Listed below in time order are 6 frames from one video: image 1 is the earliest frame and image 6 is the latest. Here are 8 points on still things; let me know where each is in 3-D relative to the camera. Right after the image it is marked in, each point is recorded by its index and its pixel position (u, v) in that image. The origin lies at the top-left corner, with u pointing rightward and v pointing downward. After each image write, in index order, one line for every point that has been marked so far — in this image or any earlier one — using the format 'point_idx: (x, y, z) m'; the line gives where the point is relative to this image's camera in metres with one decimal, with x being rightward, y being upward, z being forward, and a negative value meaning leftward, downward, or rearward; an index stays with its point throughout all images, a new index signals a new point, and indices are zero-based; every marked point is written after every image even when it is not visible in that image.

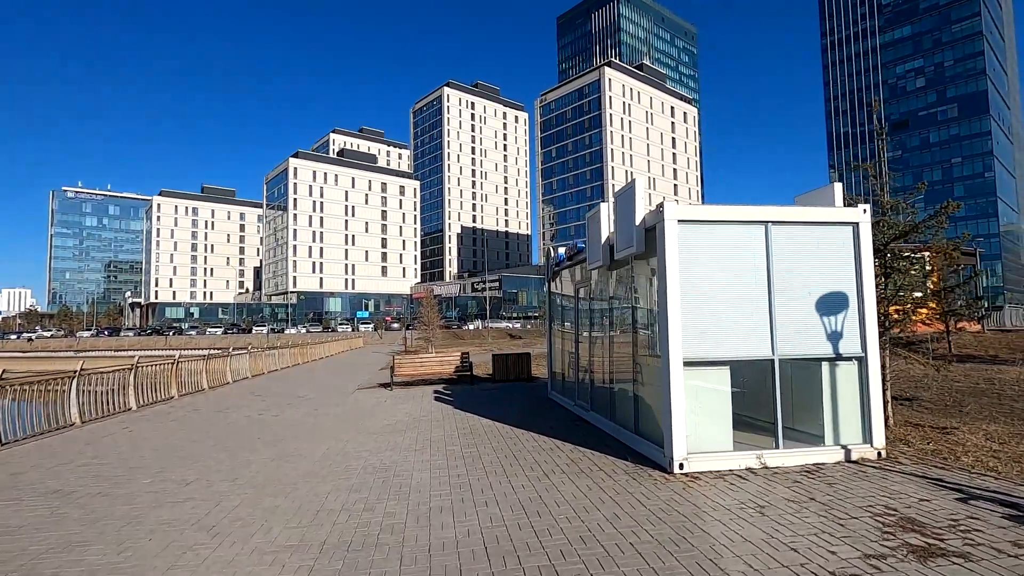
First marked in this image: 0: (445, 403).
0: (-1.5, -2.6, +13.6) m
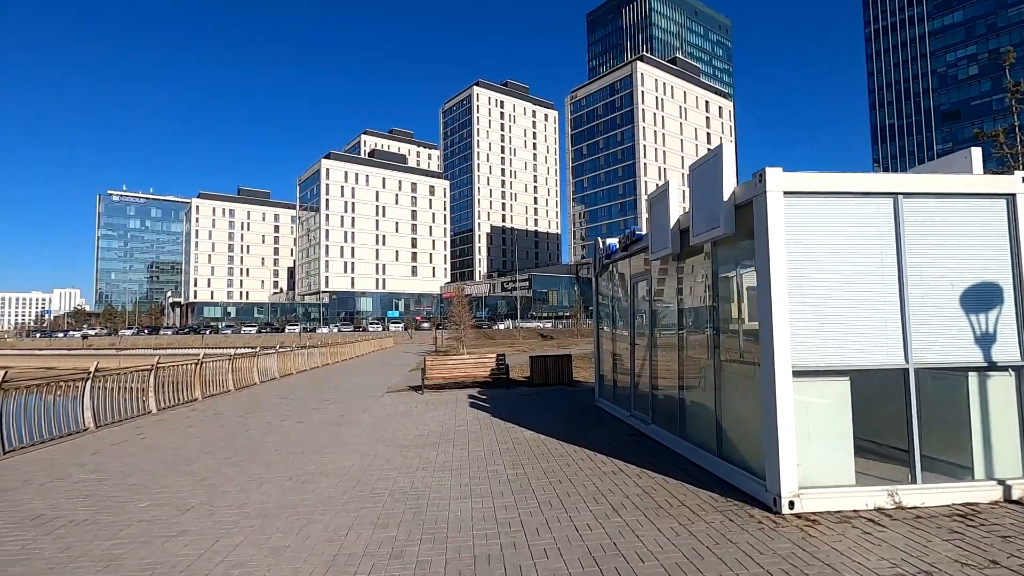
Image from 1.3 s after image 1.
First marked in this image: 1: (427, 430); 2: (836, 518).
0: (-0.6, -2.5, +12.4) m
1: (-1.4, -2.4, +10.1) m
2: (+2.6, -1.8, +4.8) m
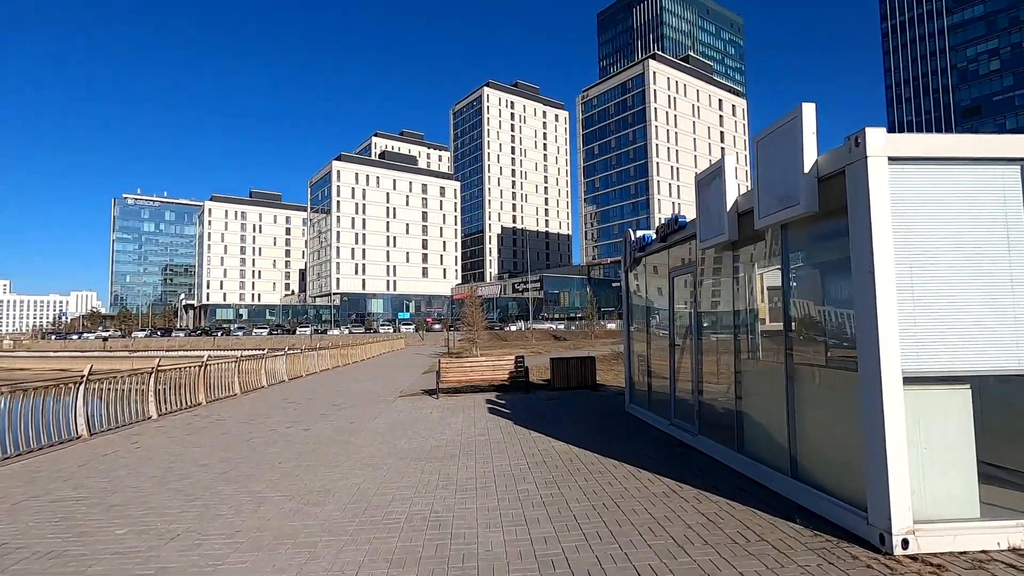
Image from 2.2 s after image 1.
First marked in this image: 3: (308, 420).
0: (-0.2, -2.4, +11.5) m
1: (-1.0, -2.3, +9.2) m
2: (+2.9, -1.7, +3.8) m
3: (-4.0, -2.6, +11.9) m
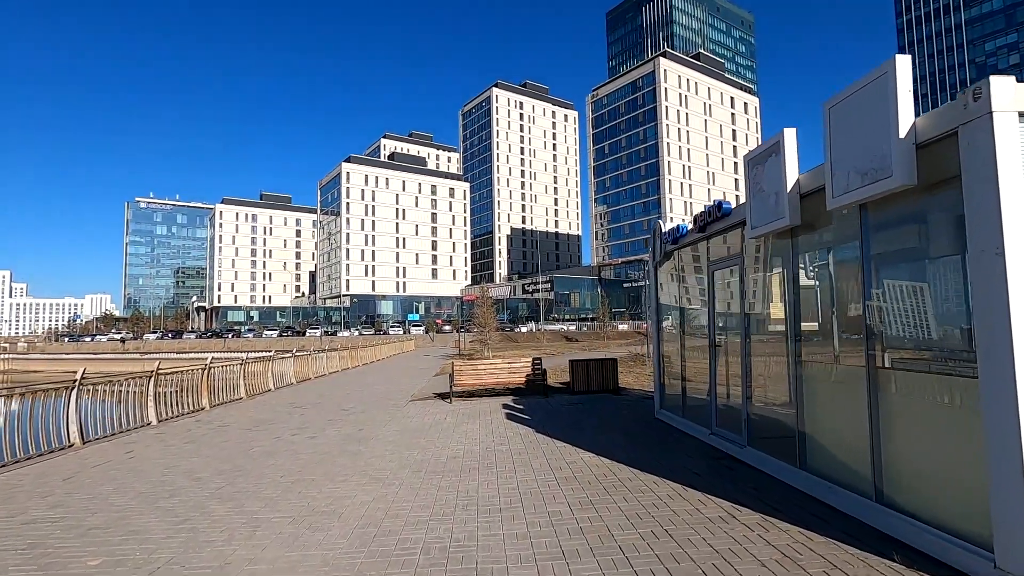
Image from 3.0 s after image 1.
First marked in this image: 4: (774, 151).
0: (+0.2, -2.4, +10.7) m
1: (-0.7, -2.3, +8.4) m
2: (+3.1, -1.7, +3.0) m
3: (-3.7, -2.6, +11.2) m
4: (+2.6, +1.3, +6.0) m
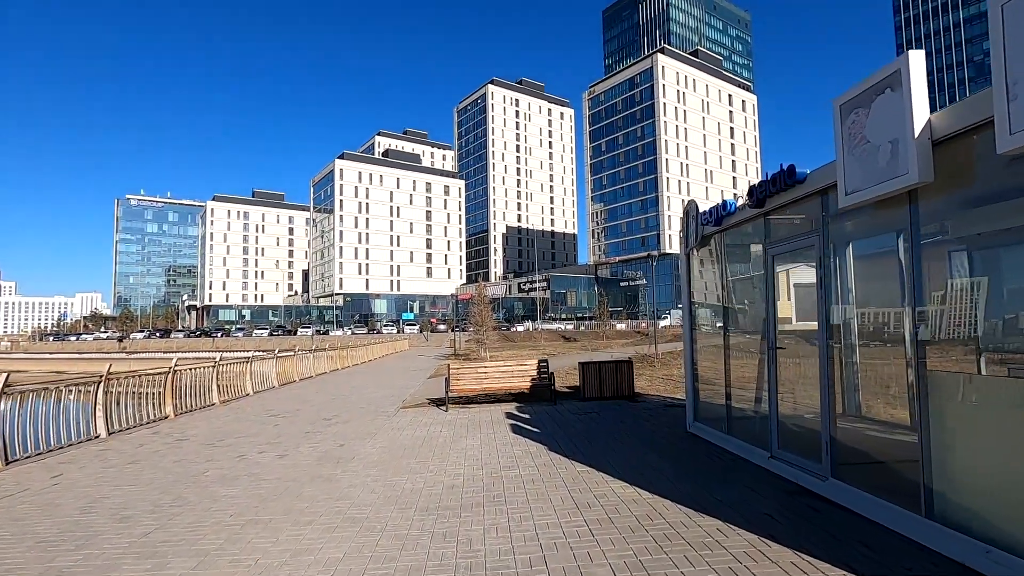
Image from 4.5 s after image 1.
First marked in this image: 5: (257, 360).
0: (+0.3, -2.2, +9.1) m
1: (-0.6, -2.1, +6.8) m
2: (+3.3, -1.5, +1.4) m
3: (-3.6, -2.4, +9.6) m
4: (+2.7, +1.5, +4.4) m
5: (-8.1, -2.3, +19.2) m
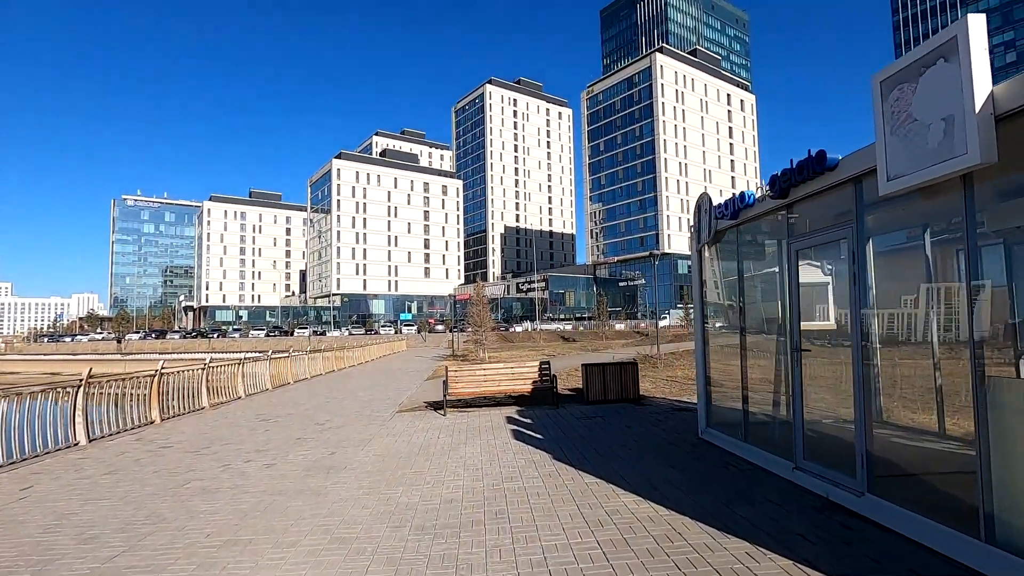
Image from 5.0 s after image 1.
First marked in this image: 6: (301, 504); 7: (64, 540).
0: (+0.3, -2.2, +8.6) m
1: (-0.6, -2.1, +6.3) m
2: (+3.3, -1.5, +1.0) m
3: (-3.5, -2.4, +9.0) m
4: (+2.8, +1.5, +3.9) m
5: (-8.1, -2.3, +18.7) m
6: (-2.2, -2.2, +6.2) m
7: (-3.9, -2.2, +5.3) m
